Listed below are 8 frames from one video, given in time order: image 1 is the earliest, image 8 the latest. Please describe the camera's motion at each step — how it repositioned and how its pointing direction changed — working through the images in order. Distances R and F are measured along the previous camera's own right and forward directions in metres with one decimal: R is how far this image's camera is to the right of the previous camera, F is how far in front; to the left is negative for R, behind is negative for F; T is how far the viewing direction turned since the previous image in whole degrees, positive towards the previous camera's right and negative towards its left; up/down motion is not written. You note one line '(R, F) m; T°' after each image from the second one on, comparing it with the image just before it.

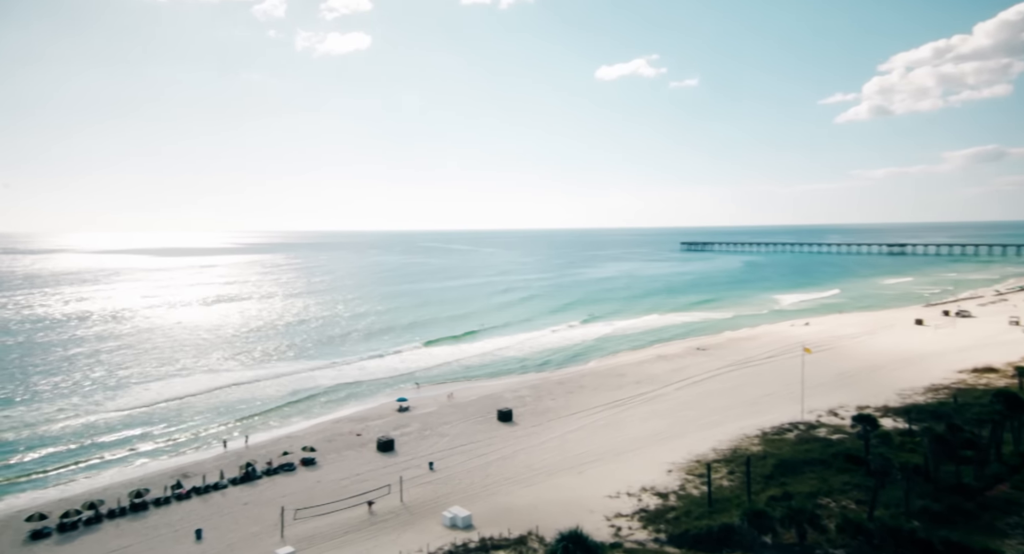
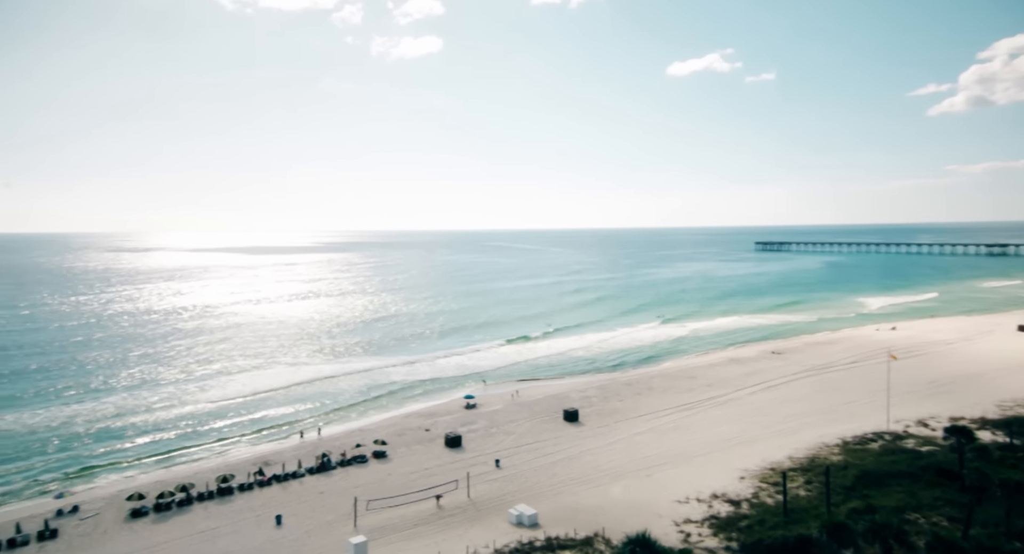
(+0.1, -0.3) m; -6°
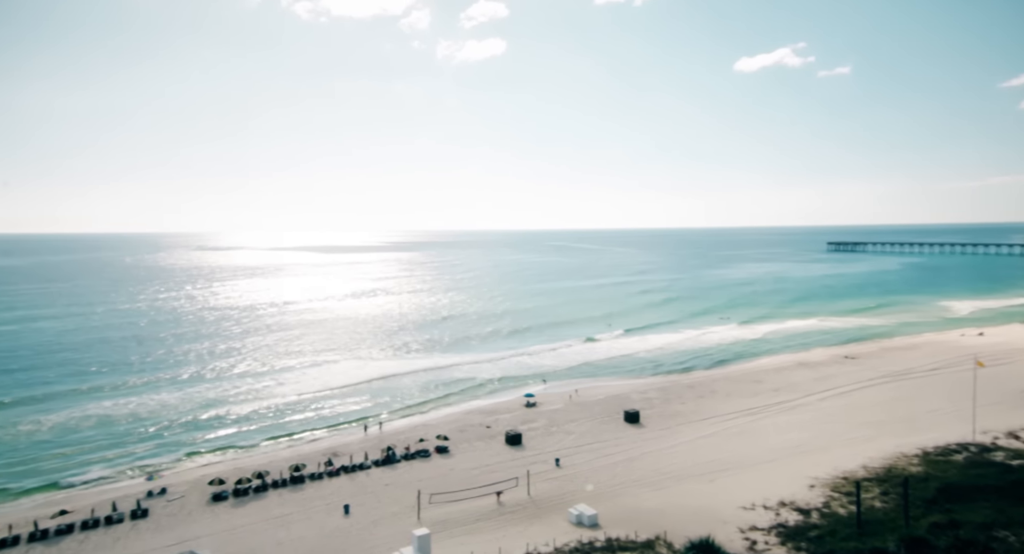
(+0.1, -0.5) m; -5°
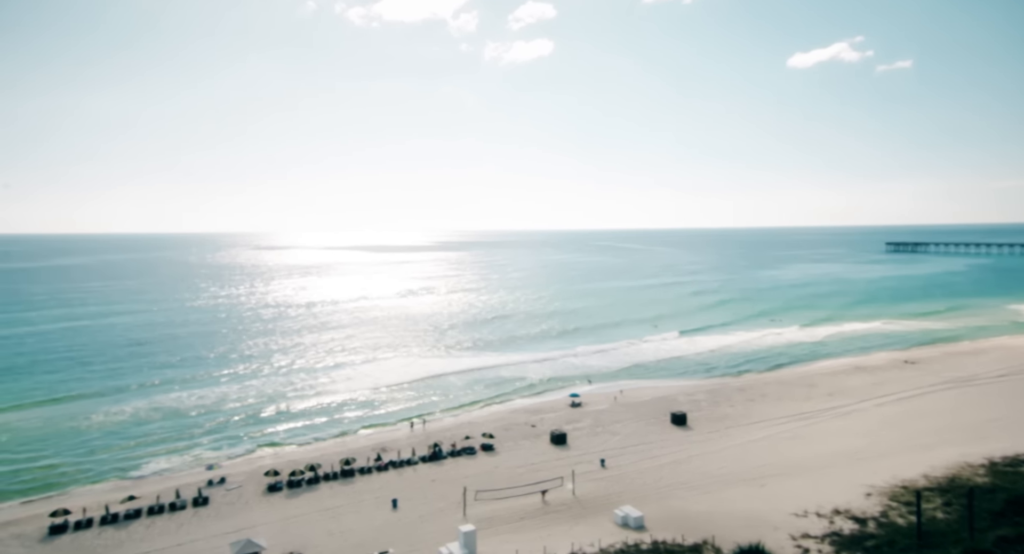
(+0.1, -0.3) m; -4°
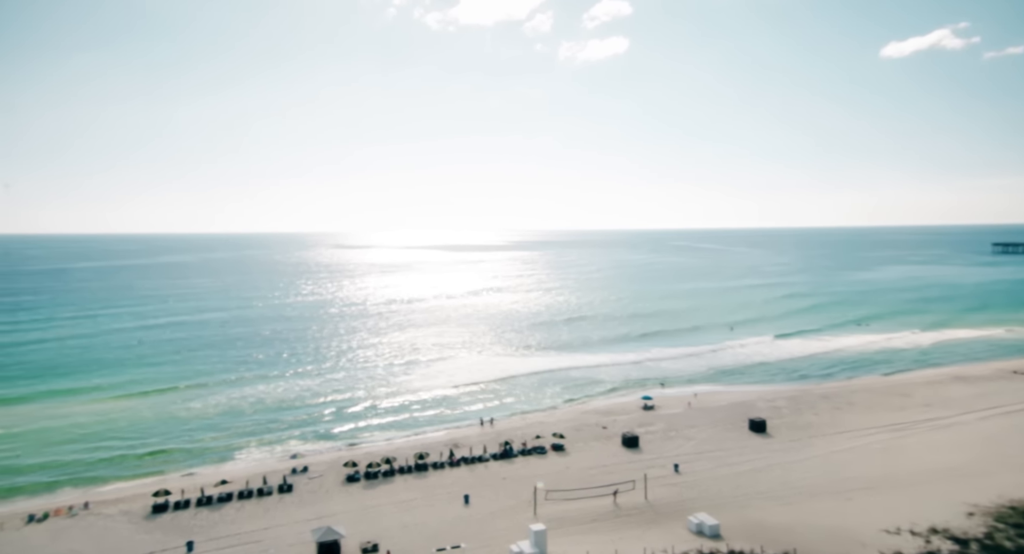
(+0.3, -0.3) m; -7°
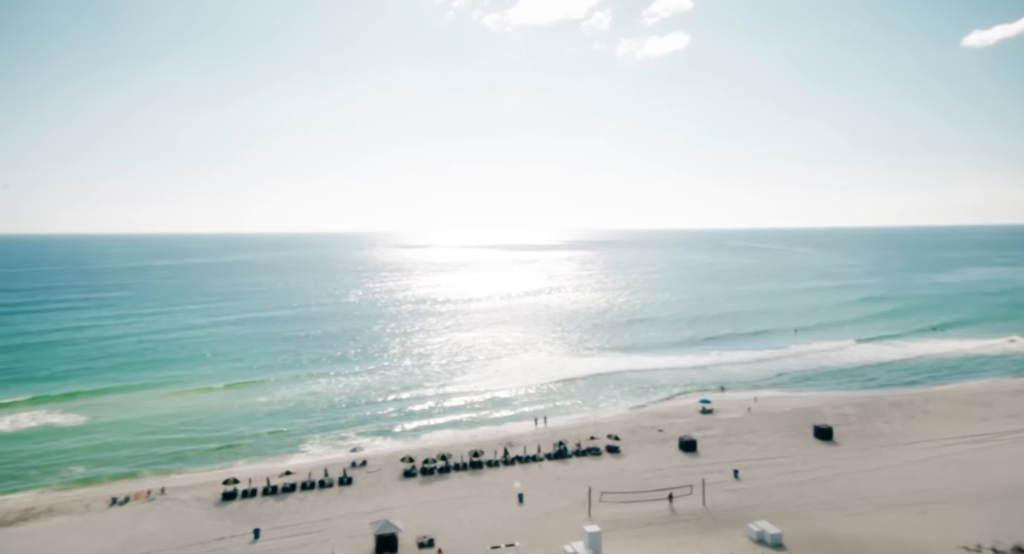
(+0.2, -0.1) m; -5°
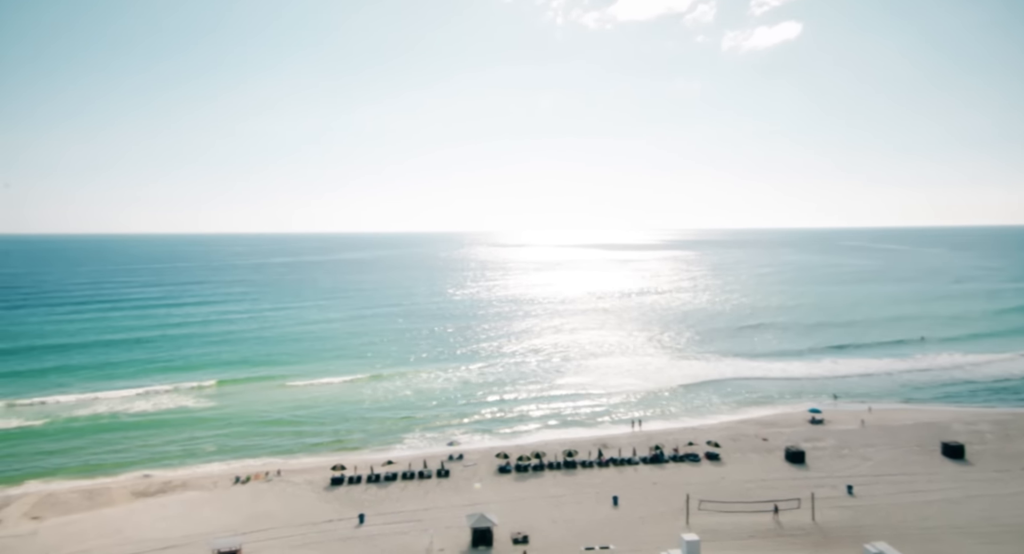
(+0.4, 0.0) m; -9°
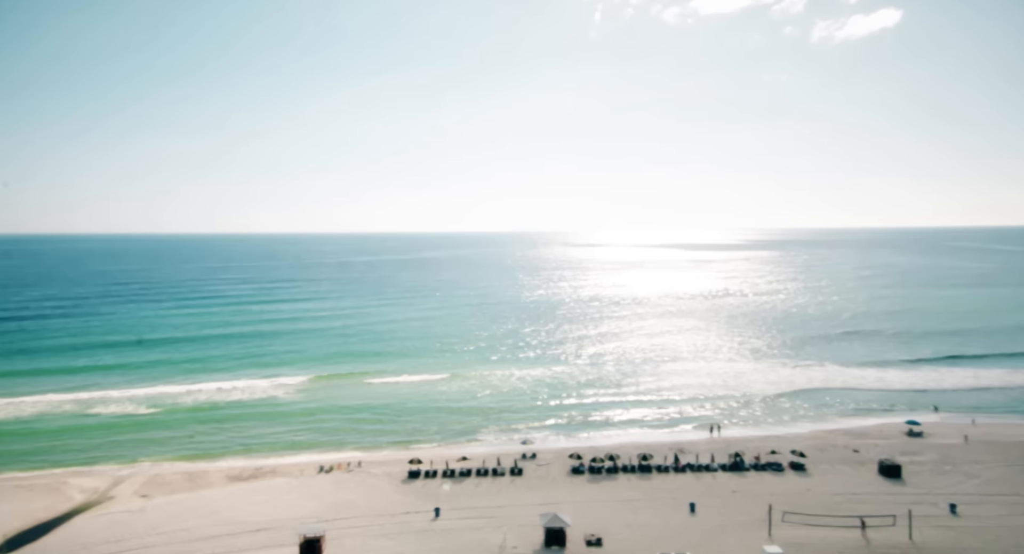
(+0.3, +0.1) m; -7°
